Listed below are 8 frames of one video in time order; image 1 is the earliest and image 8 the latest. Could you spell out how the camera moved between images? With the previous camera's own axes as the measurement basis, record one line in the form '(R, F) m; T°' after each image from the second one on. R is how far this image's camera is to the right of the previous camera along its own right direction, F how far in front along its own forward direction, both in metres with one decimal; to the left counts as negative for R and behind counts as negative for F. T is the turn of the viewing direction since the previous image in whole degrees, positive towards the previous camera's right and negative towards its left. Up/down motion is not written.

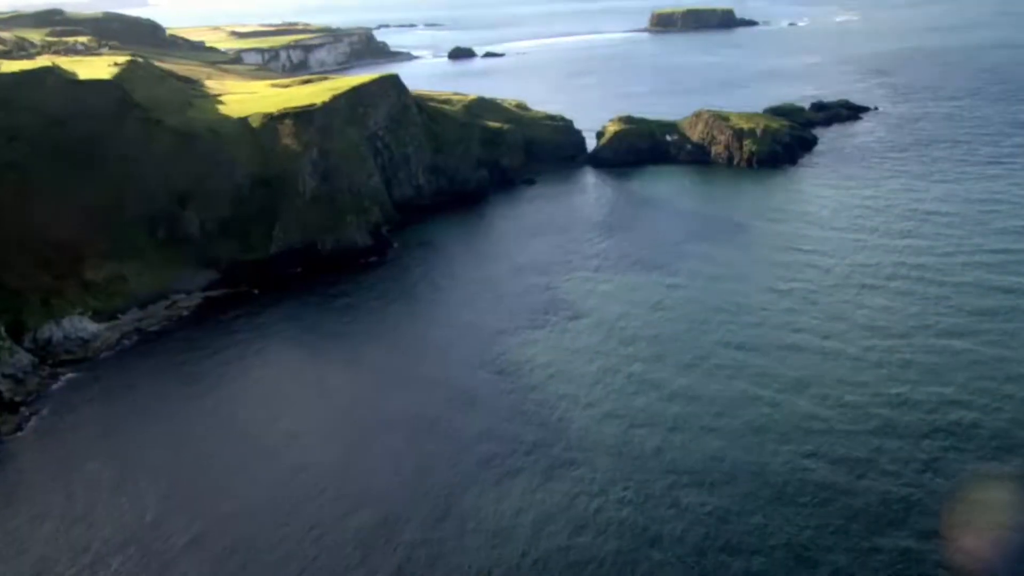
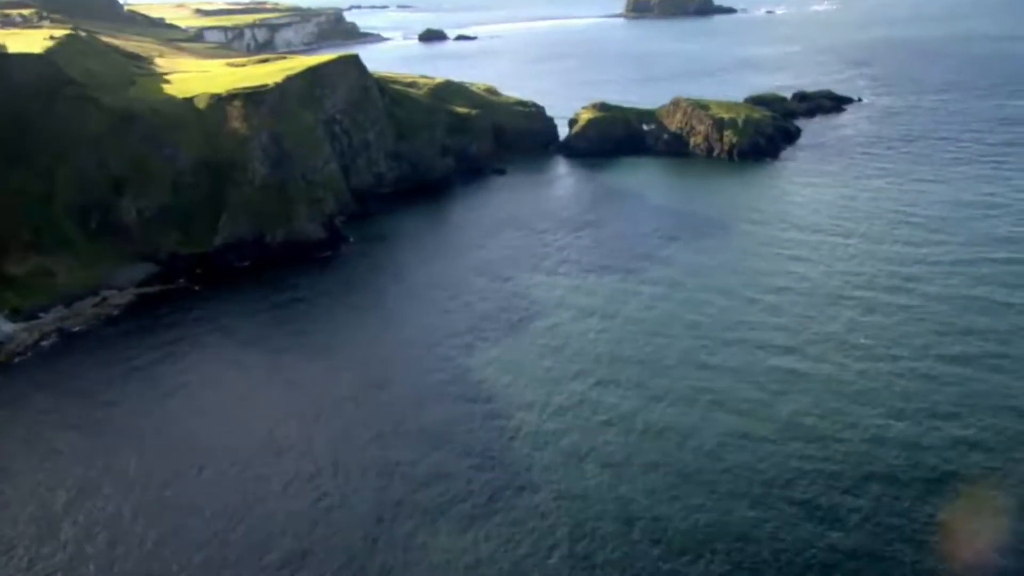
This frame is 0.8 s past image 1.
(+2.7, +10.0) m; +2°
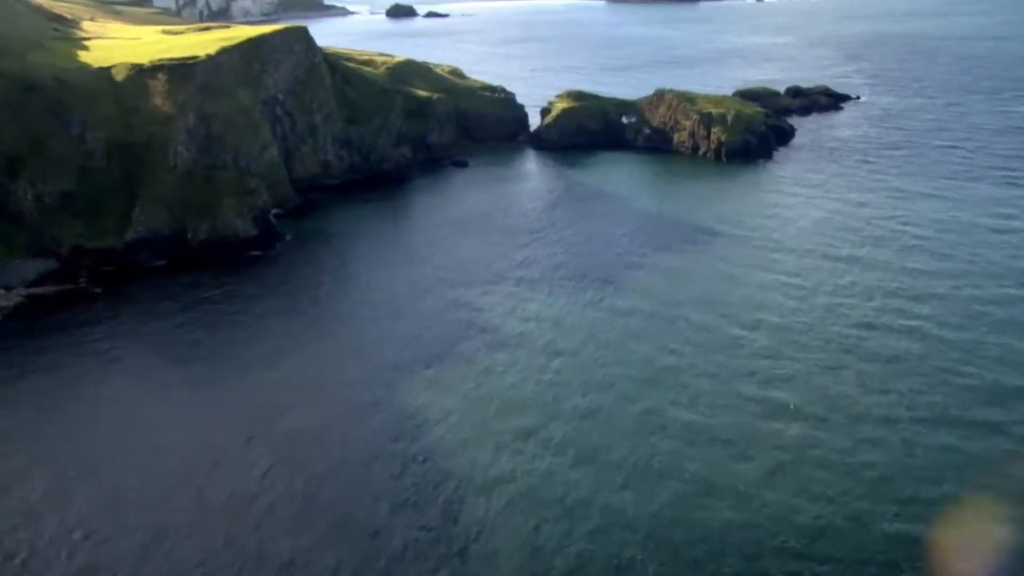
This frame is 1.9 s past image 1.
(+3.4, +17.2) m; +2°
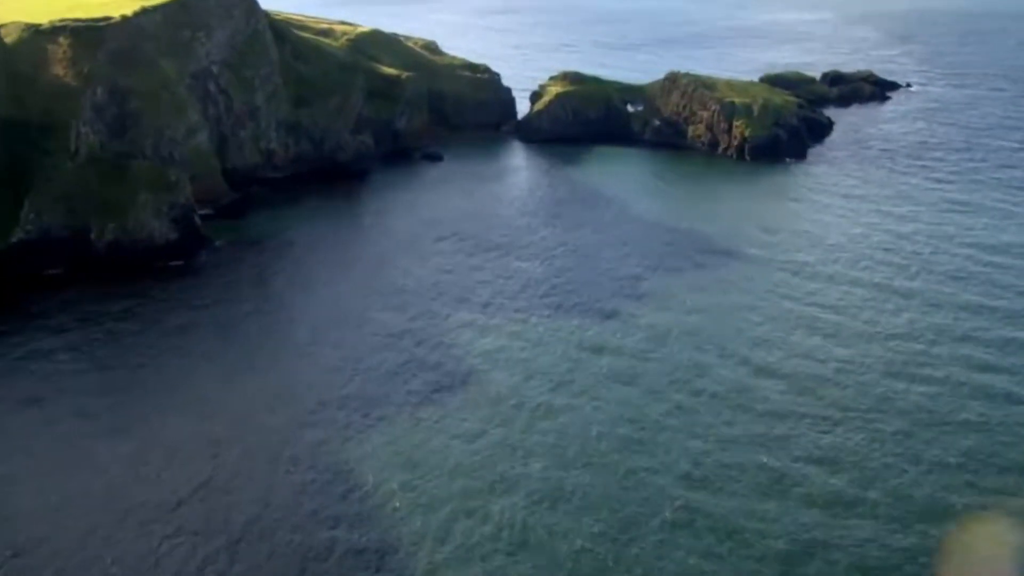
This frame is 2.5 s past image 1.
(+6.0, +24.7) m; -1°
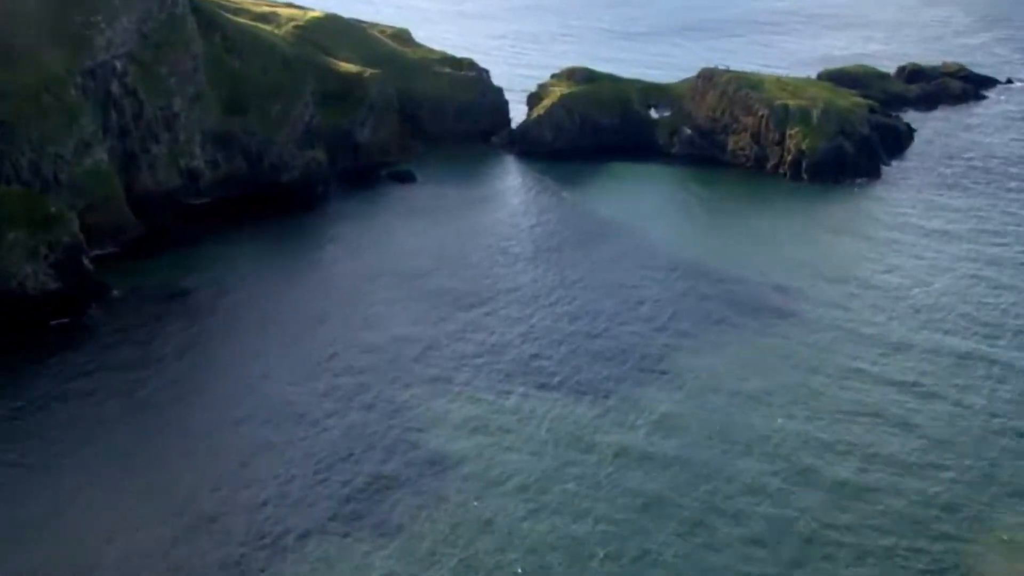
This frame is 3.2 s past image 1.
(+6.3, +27.8) m; -3°
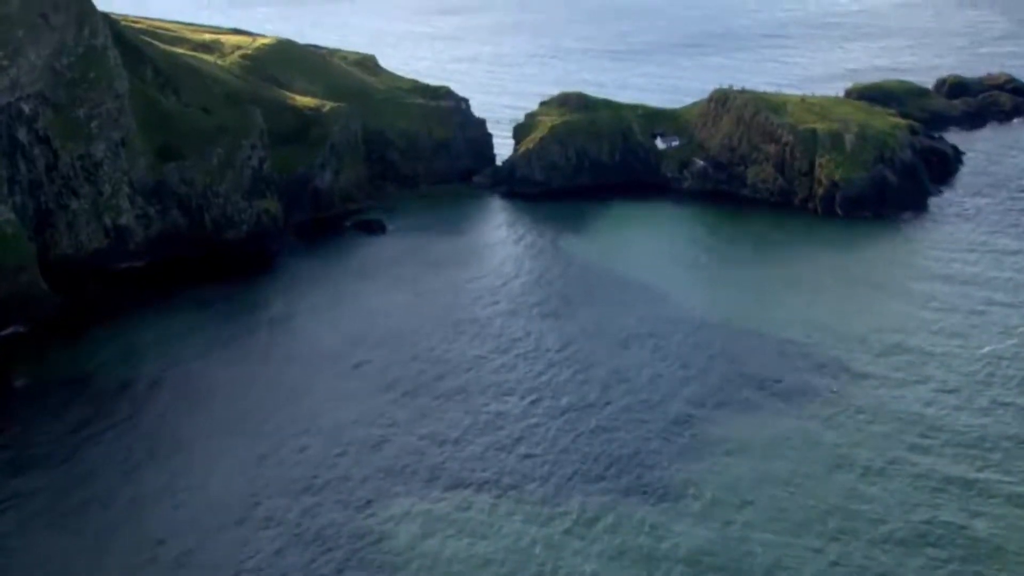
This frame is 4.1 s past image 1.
(+2.7, +15.0) m; -1°
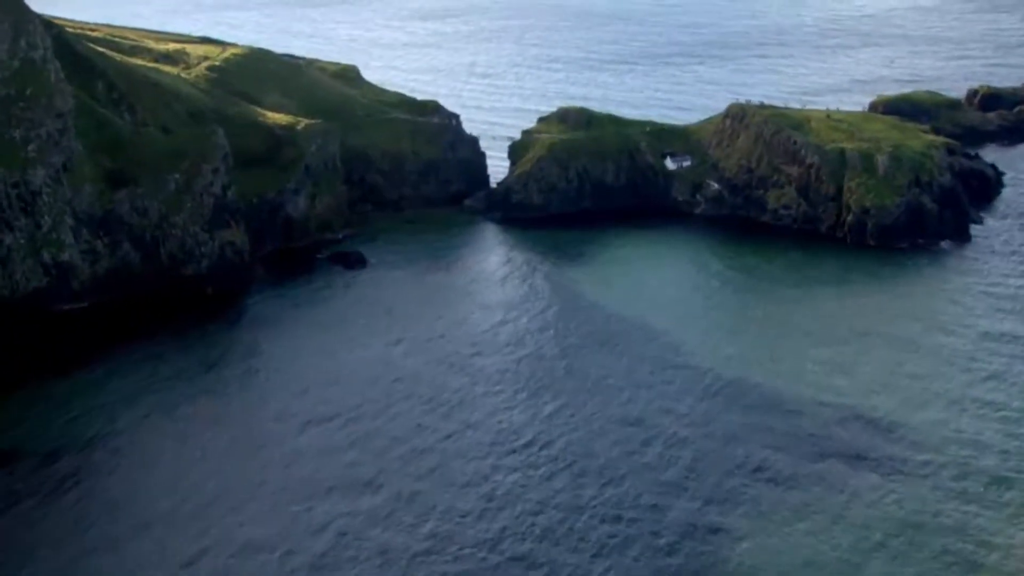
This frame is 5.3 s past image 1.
(+0.6, +9.2) m; 0°
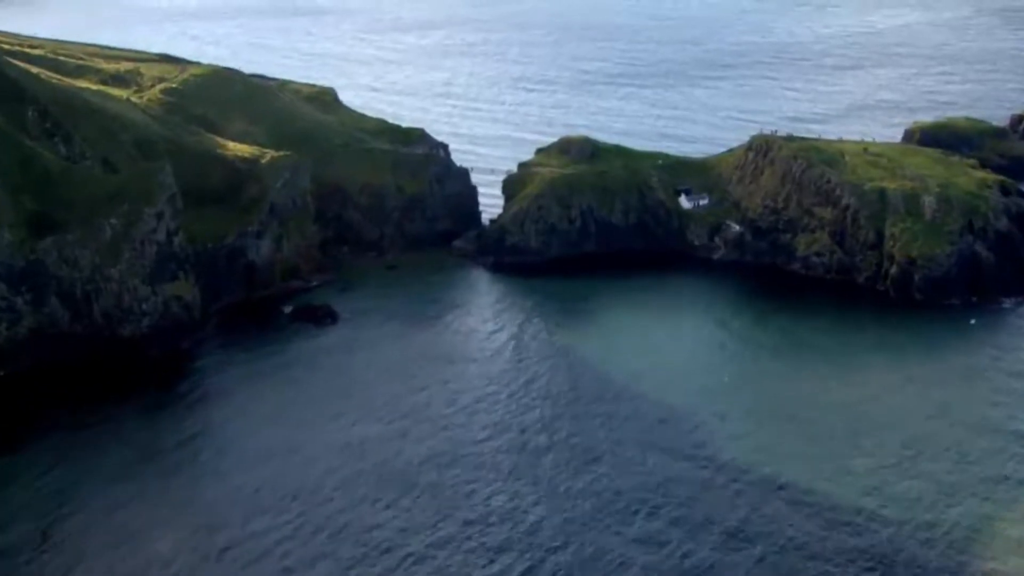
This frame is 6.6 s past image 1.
(+0.8, +10.5) m; 0°
